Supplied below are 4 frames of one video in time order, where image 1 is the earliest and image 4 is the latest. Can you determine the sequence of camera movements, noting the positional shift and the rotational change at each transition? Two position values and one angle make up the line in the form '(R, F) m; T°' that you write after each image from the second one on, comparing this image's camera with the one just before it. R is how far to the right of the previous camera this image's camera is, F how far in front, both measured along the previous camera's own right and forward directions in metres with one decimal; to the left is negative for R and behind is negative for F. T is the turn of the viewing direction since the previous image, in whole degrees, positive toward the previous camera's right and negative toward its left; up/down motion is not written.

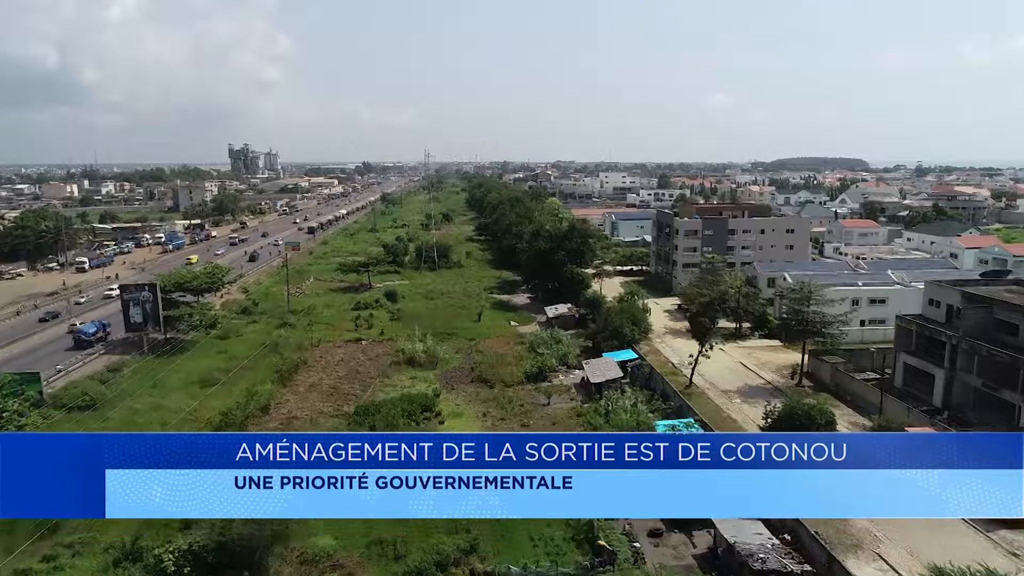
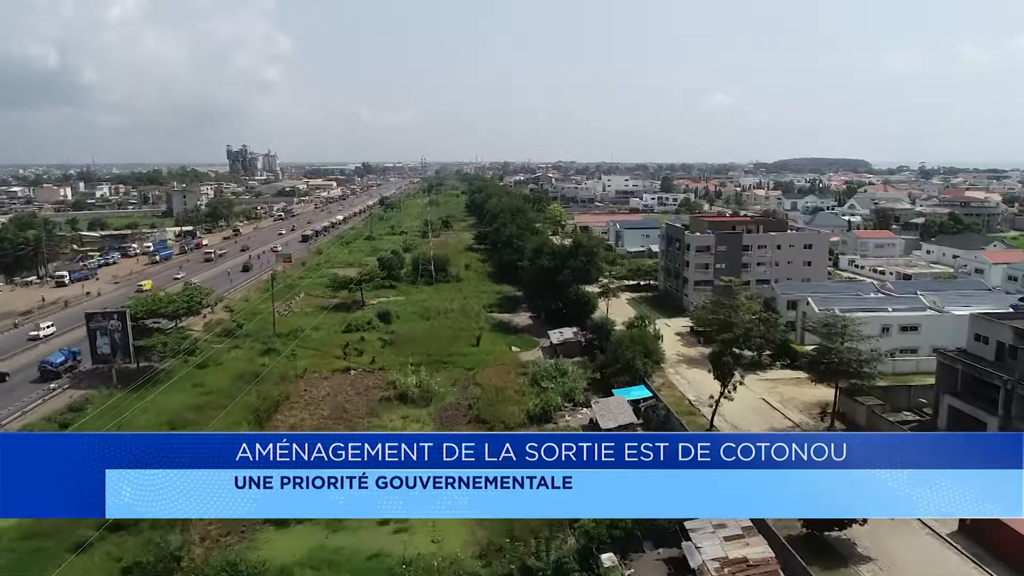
(0.0, +1.0) m; 0°
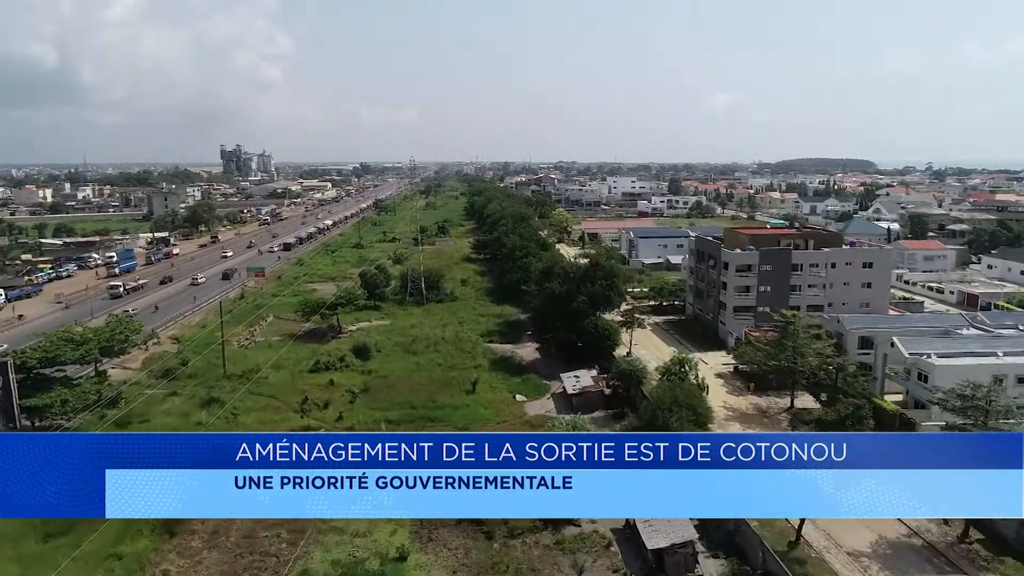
(-0.1, +2.8) m; 0°
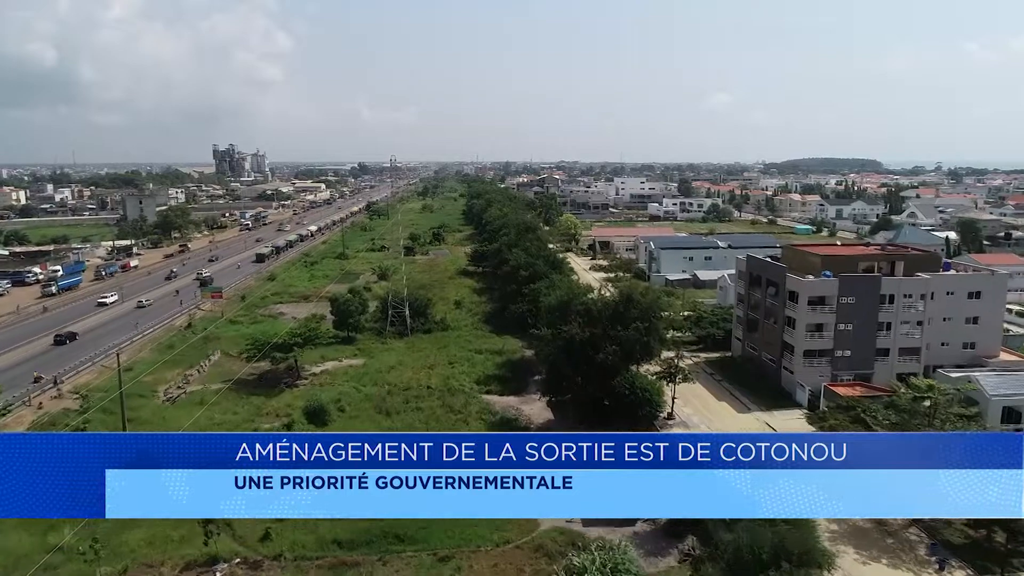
(-0.1, +3.2) m; 0°
